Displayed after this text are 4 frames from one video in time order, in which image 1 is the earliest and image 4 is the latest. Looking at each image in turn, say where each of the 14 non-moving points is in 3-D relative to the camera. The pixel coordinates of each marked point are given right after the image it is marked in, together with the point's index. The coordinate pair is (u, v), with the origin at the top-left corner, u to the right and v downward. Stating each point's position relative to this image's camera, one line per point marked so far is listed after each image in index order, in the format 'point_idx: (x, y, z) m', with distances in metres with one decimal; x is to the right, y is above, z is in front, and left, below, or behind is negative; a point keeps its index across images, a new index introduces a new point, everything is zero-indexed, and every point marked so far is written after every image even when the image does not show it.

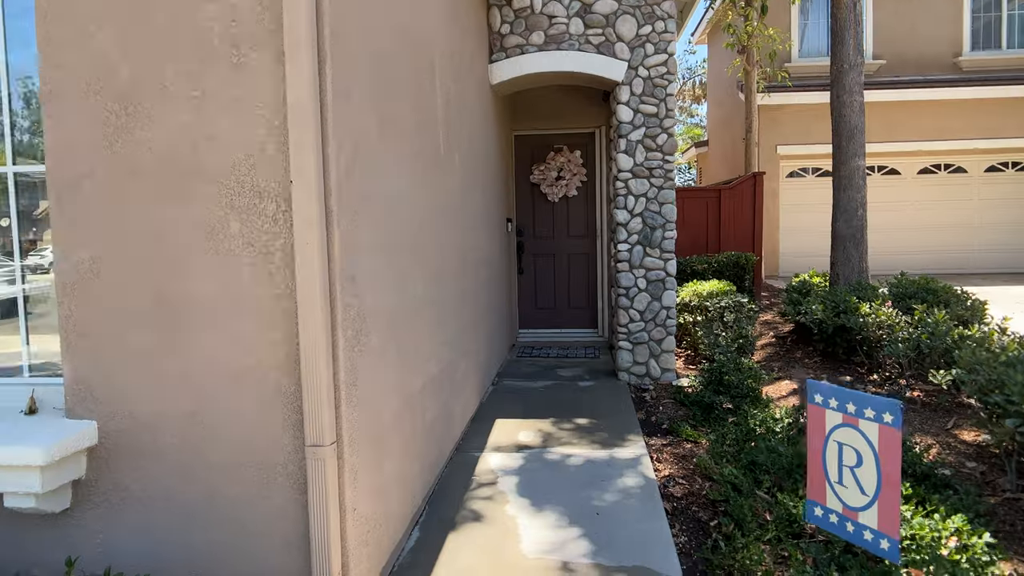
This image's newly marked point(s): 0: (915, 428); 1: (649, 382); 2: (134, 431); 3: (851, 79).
0: (+2.7, -0.9, +4.0) m
1: (+1.3, -0.9, +5.8) m
2: (-1.5, -0.6, +2.3) m
3: (+3.8, +2.3, +6.7) m
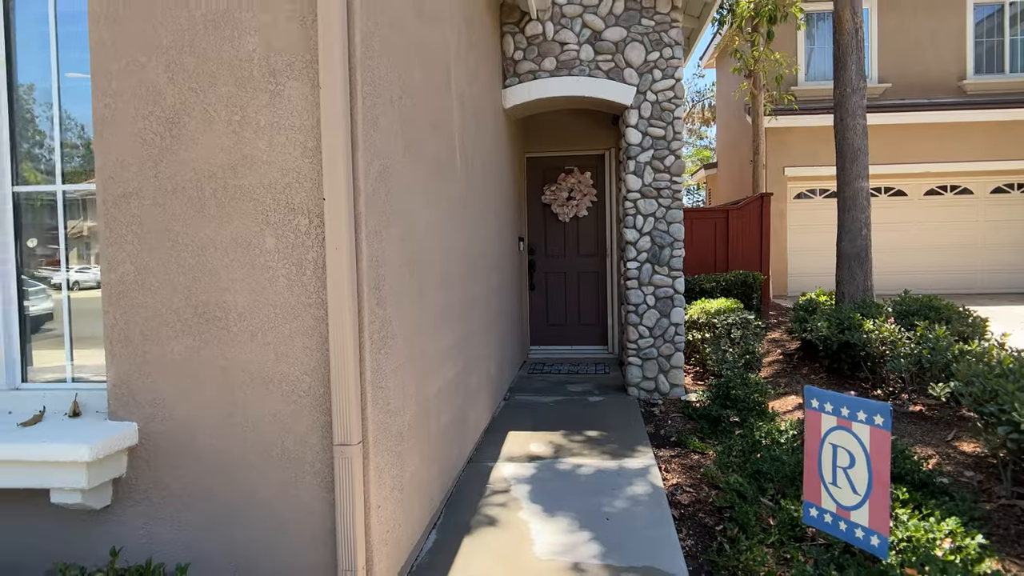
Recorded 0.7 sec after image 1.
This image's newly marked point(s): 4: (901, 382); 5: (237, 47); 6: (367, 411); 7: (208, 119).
0: (+2.8, -1.1, +4.1) m
1: (+1.5, -1.1, +6.0) m
2: (-1.4, -0.6, +2.5) m
3: (+3.9, +2.1, +6.9) m
4: (+3.1, -0.7, +4.8) m
5: (-1.1, +1.0, +2.5) m
6: (-0.6, -0.5, +2.5) m
7: (-1.3, +0.7, +2.5) m
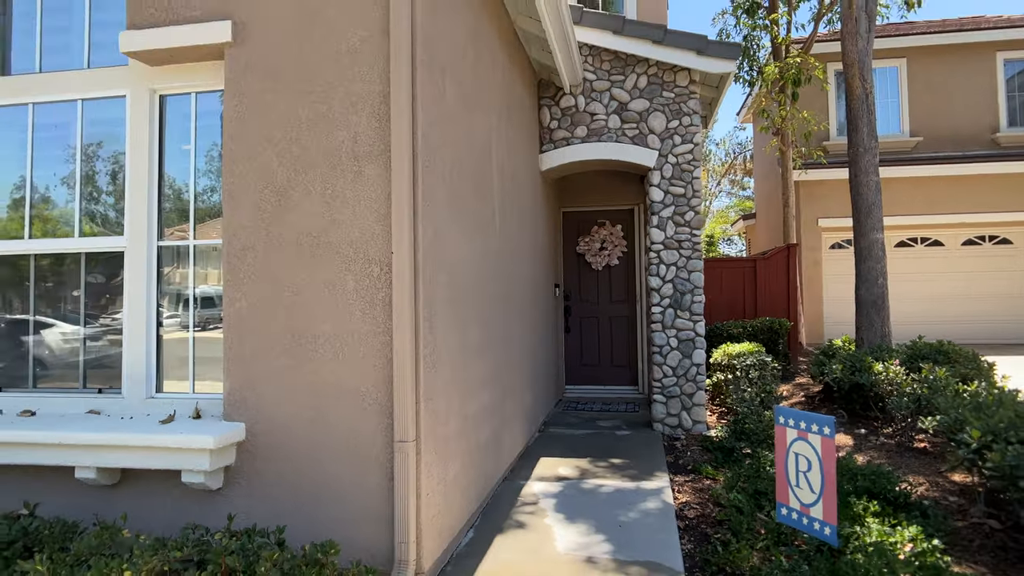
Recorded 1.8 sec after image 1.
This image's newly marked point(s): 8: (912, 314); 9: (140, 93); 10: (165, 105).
0: (+3.0, -1.4, +4.5) m
1: (+1.8, -1.5, +6.4) m
2: (-1.3, -0.8, +3.2) m
3: (+4.4, +1.6, +7.5) m
4: (+3.4, -1.1, +5.1) m
5: (-1.0, +0.9, +3.3) m
6: (-0.5, -0.7, +3.2) m
7: (-1.1, +0.5, +3.3) m
8: (+9.0, -0.6, +13.6) m
9: (-2.3, +1.2, +3.7) m
10: (-2.2, +1.2, +3.8) m
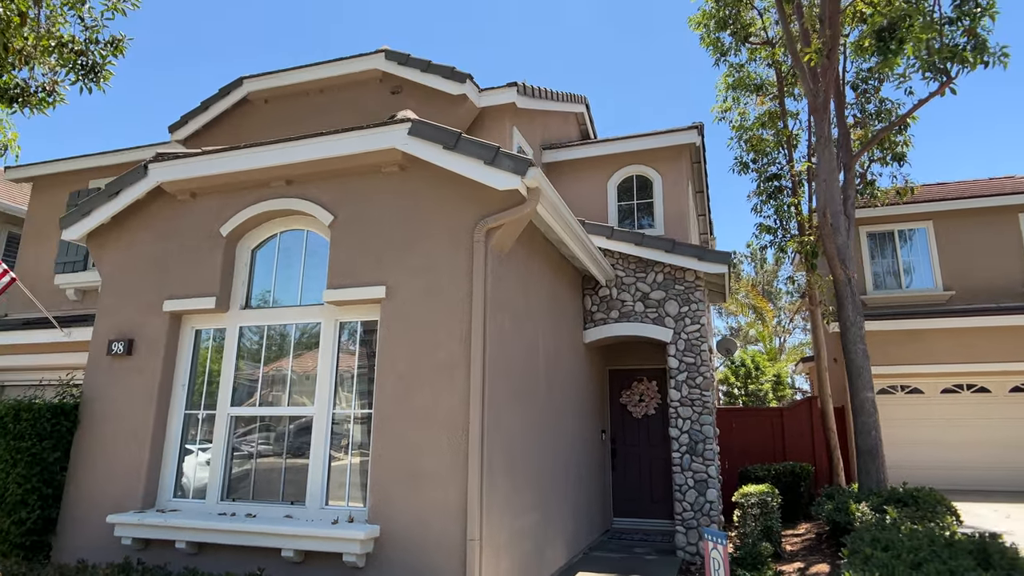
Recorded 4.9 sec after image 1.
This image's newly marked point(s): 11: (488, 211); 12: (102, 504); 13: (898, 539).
0: (+3.4, -3.0, +5.9) m
1: (+2.5, -3.6, +7.9) m
2: (-1.0, -2.2, +5.4) m
3: (+5.2, -0.7, +9.1) m
4: (+3.8, -2.9, +6.5) m
5: (-0.7, -0.6, +5.7) m
6: (-0.3, -2.1, +5.2) m
7: (-0.9, -0.9, +5.7) m
8: (+10.6, -4.0, +14.0) m
9: (-2.0, -0.3, +6.4) m
10: (-1.8, -0.4, +6.4) m
11: (-0.2, +0.8, +5.9) m
12: (-4.4, -2.3, +6.5) m
13: (+3.1, -2.0, +4.8) m
